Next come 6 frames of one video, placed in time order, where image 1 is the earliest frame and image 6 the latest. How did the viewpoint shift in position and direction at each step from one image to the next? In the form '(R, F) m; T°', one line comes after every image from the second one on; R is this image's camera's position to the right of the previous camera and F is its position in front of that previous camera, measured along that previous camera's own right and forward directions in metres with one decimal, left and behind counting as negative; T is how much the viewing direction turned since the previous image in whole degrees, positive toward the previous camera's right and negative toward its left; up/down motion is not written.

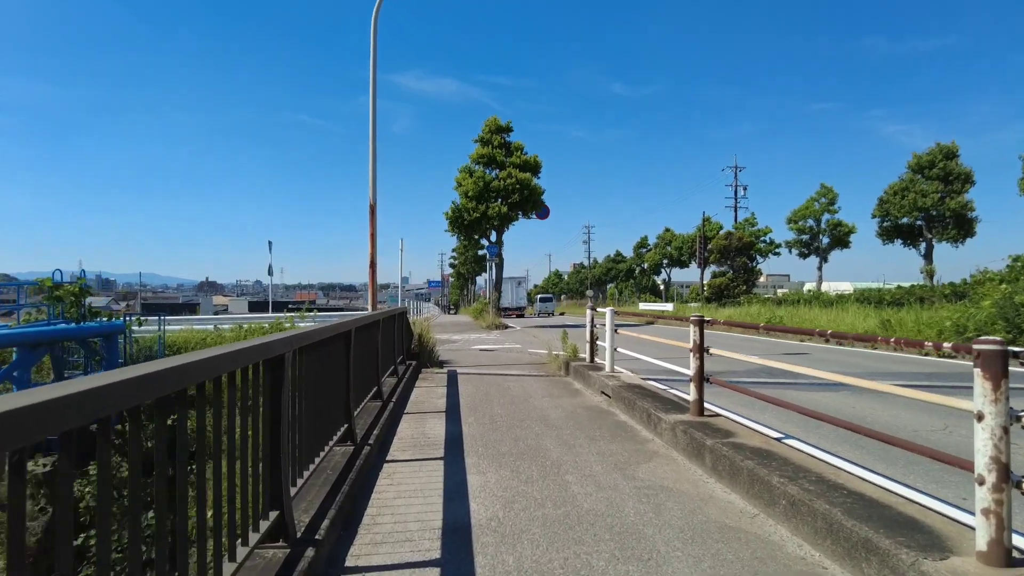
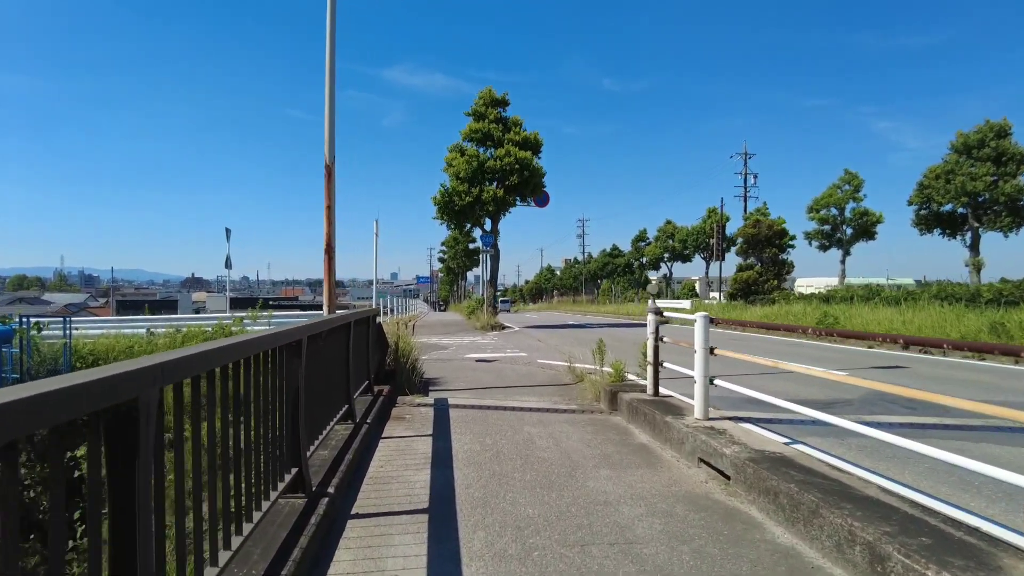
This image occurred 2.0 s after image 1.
(-0.3, +3.6) m; +1°
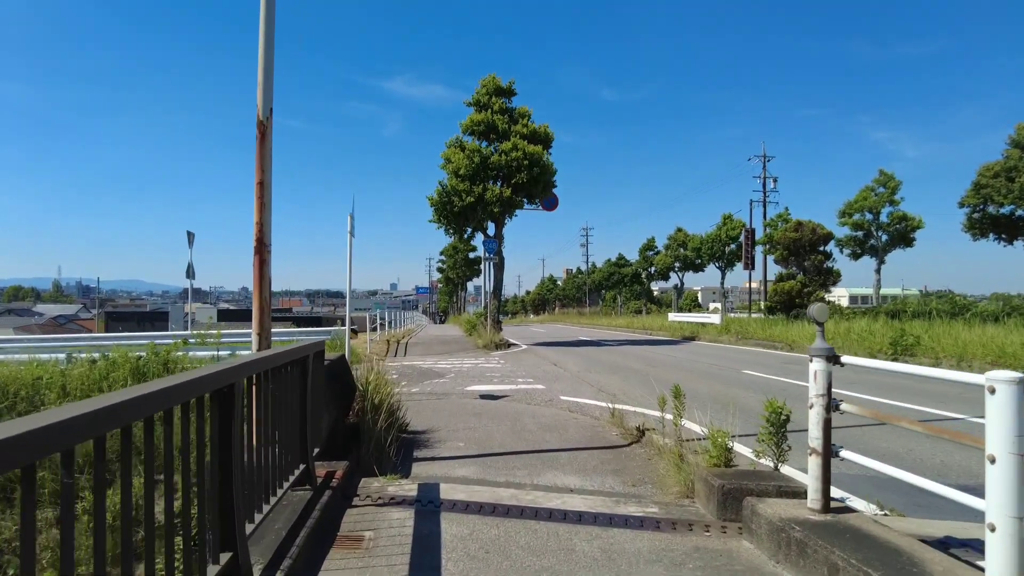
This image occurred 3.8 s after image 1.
(-0.3, +3.1) m; 0°
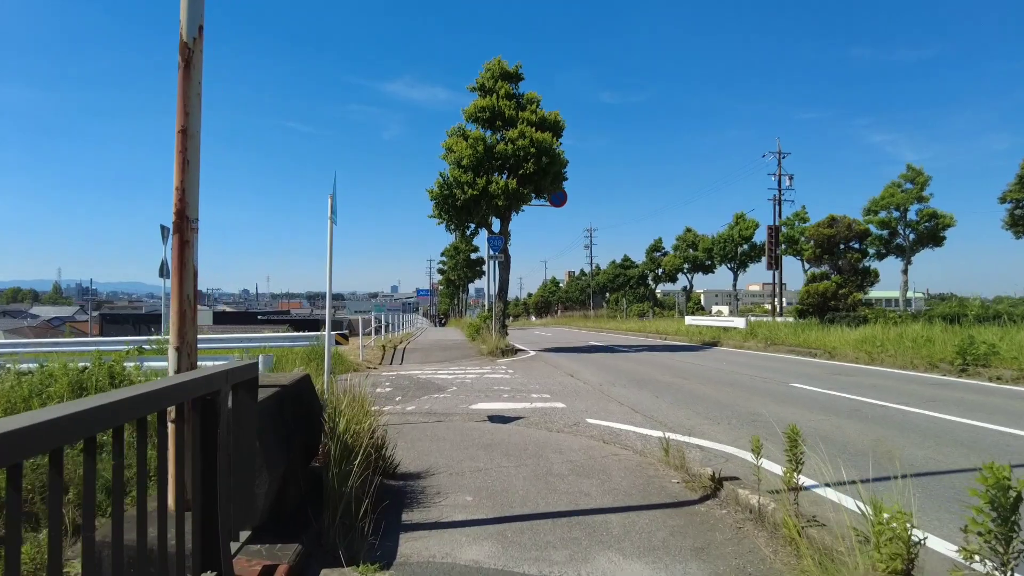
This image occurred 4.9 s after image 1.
(-0.2, +1.9) m; 0°
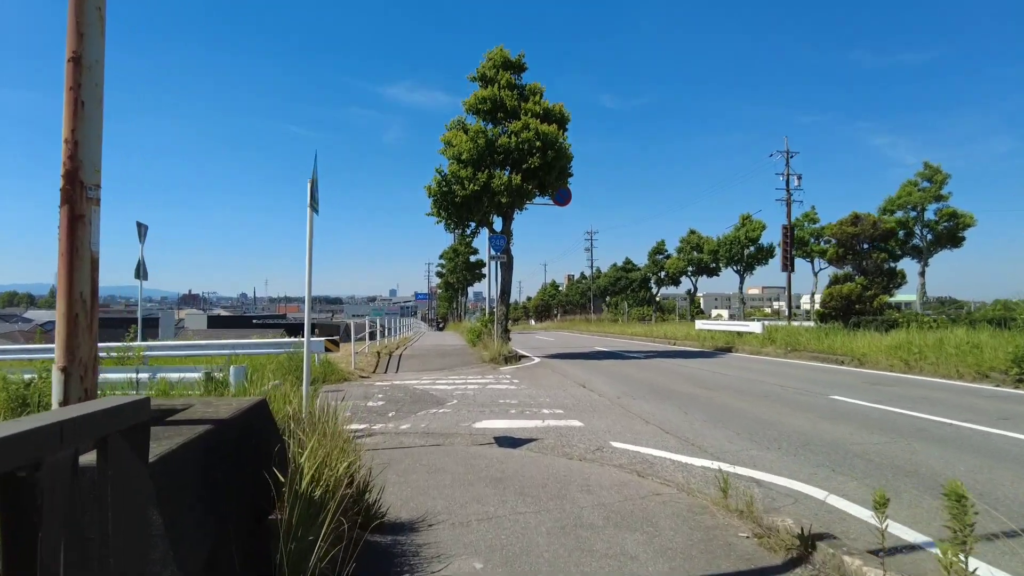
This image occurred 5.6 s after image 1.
(-0.1, +1.2) m; 0°
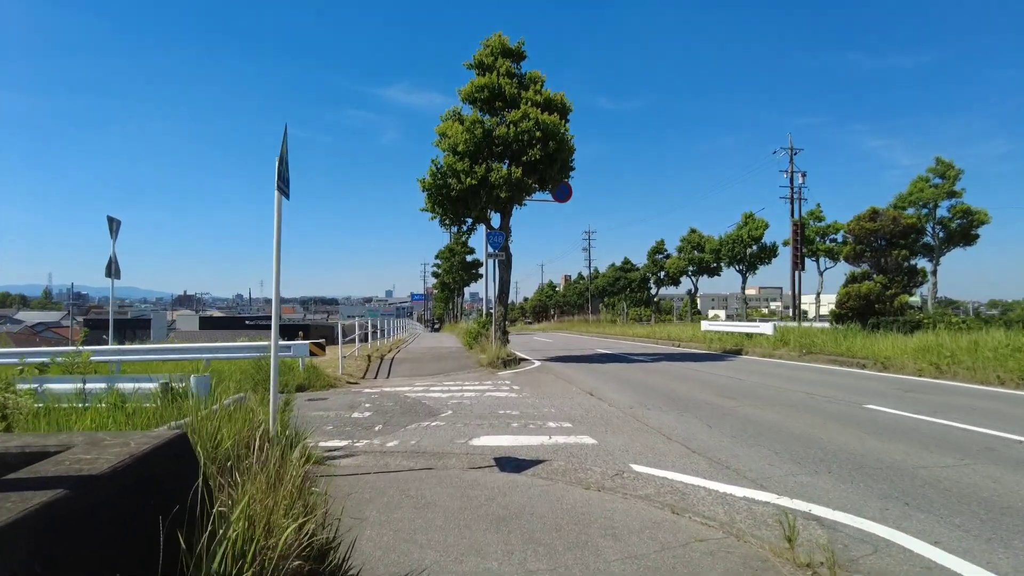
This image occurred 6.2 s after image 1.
(-0.1, +1.1) m; 0°
